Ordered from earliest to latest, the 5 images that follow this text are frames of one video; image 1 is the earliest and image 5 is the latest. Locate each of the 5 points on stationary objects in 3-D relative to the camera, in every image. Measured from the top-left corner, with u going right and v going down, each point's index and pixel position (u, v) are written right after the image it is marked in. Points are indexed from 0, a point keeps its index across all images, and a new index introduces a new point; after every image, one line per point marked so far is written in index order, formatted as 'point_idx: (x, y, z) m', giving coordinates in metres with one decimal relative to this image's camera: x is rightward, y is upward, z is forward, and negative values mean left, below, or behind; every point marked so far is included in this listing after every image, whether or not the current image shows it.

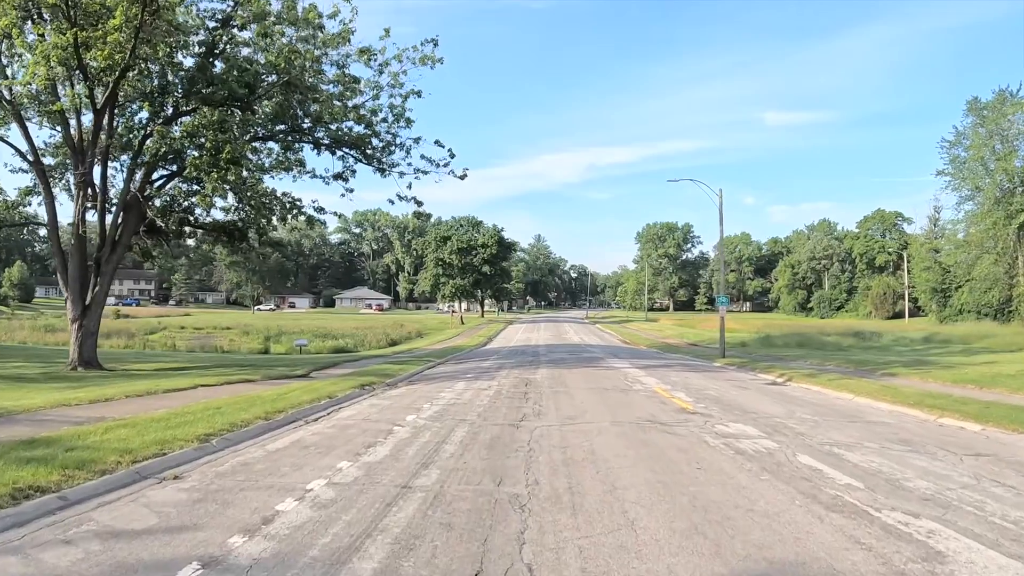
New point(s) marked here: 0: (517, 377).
0: (+0.1, -2.1, +15.9) m
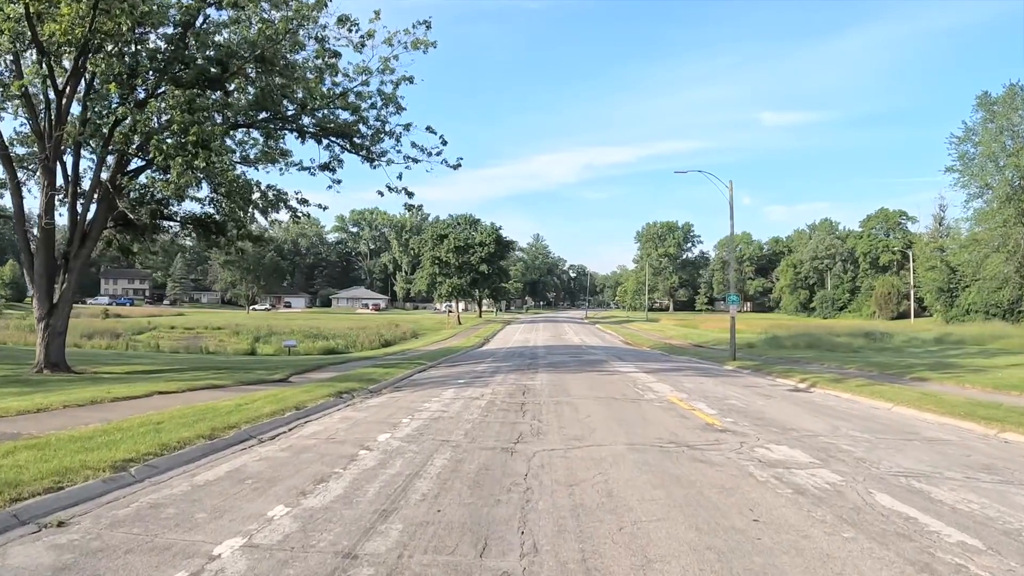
0: (0.0, -2.0, +14.3) m
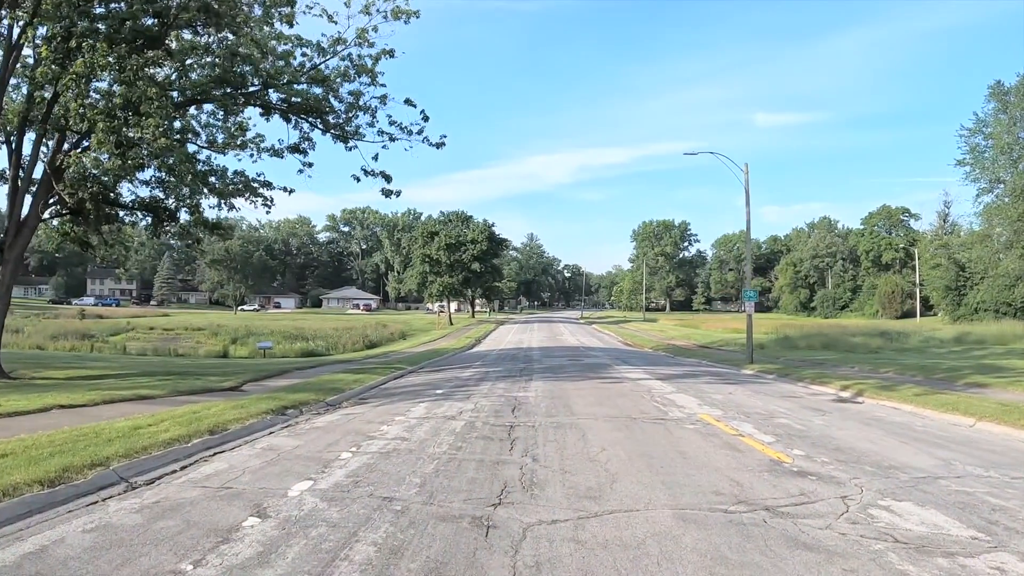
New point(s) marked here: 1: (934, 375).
0: (-0.2, -1.8, +11.7) m
1: (+10.0, -2.1, +16.0) m
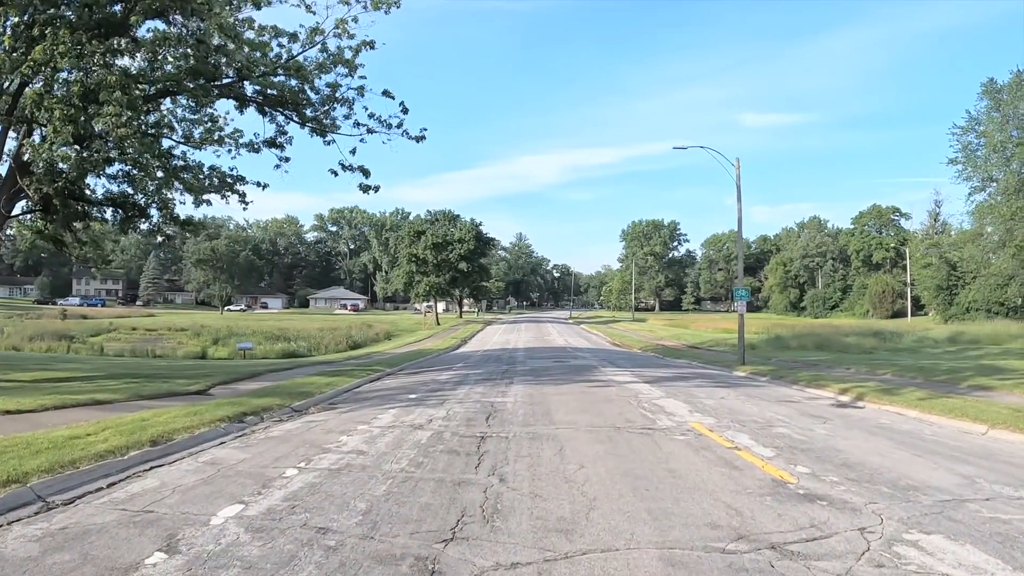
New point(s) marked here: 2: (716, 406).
0: (-0.6, -1.8, +10.9) m
1: (+9.6, -2.0, +15.4) m
2: (+2.9, -1.7, +9.7) m
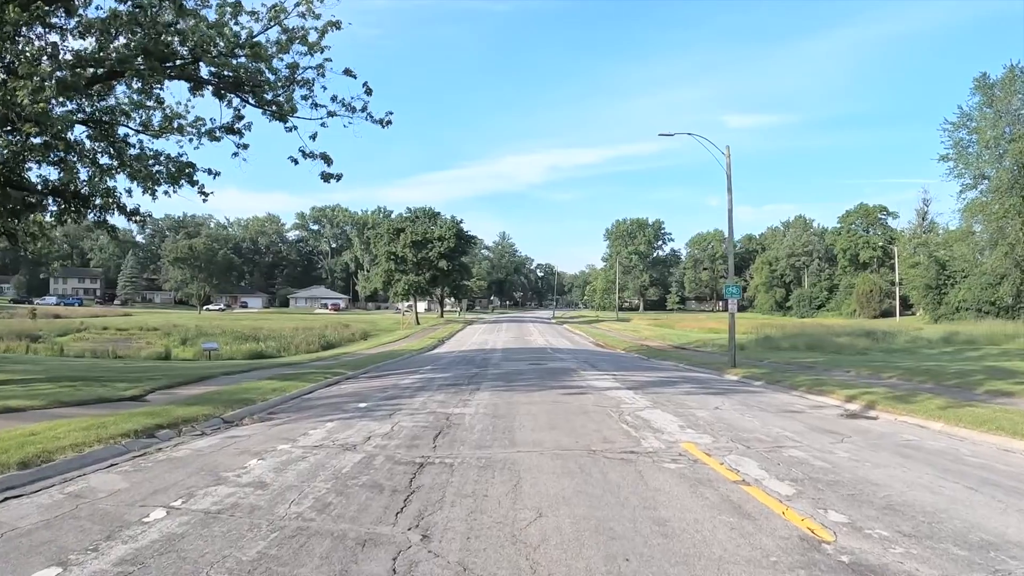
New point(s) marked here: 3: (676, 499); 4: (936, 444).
0: (-1.1, -1.7, +9.3) m
1: (+8.9, -1.9, +14.0) m
2: (+2.4, -1.6, +8.2) m
3: (+1.1, -1.4, +4.5) m
4: (+4.7, -1.7, +7.6) m
